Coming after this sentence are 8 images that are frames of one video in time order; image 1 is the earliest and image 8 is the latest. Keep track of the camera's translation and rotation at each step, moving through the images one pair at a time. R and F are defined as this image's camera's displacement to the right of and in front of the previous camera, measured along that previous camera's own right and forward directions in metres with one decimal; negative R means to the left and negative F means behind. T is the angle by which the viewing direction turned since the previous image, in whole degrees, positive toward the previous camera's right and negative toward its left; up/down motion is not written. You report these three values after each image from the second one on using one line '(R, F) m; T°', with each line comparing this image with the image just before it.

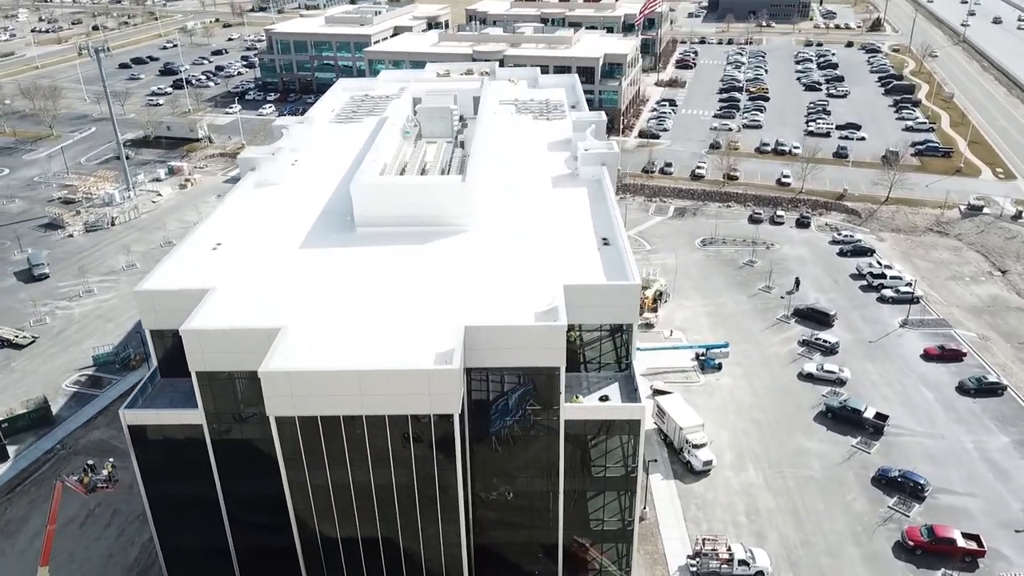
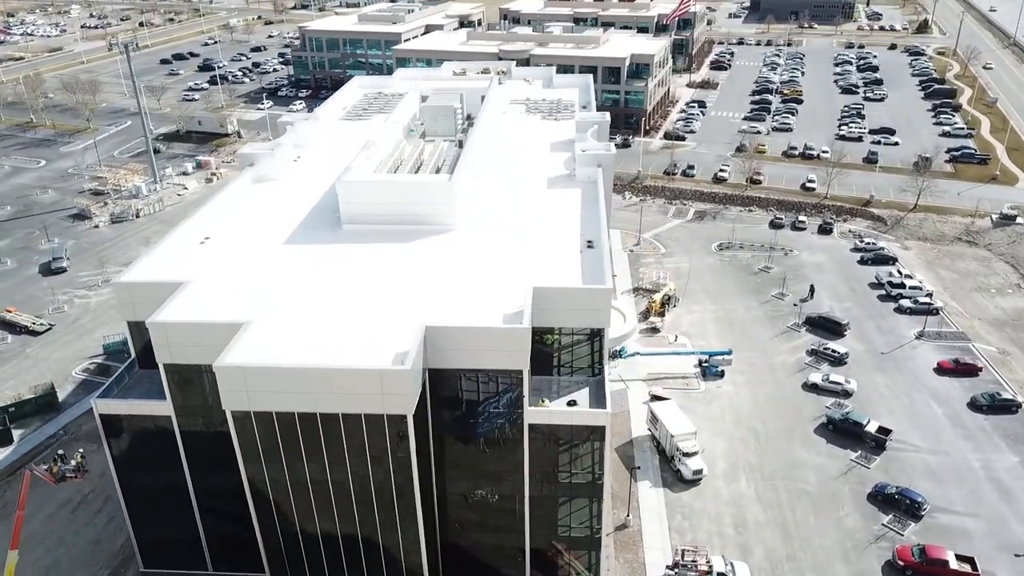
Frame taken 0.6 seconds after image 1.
(+2.7, +0.4) m; -3°
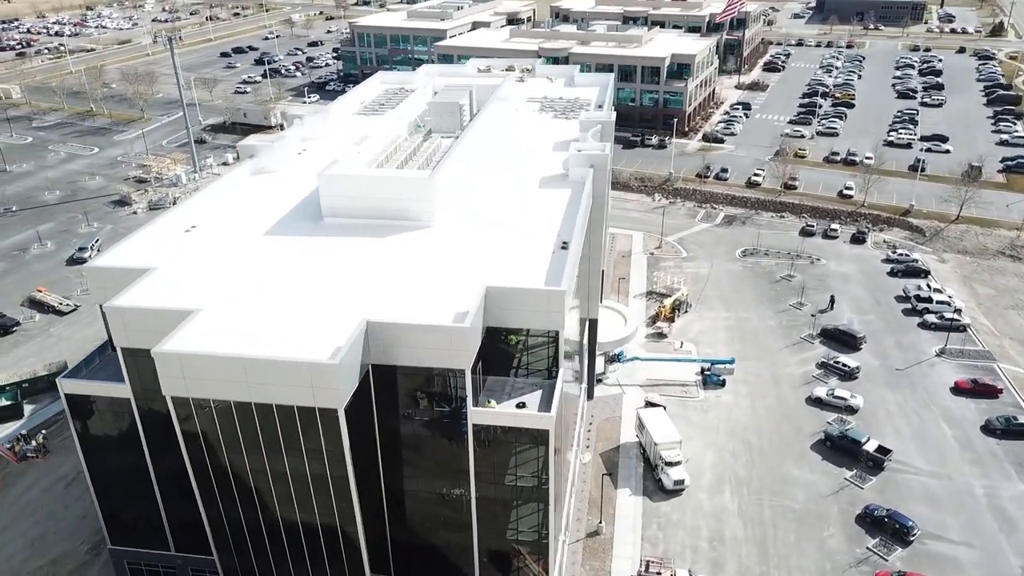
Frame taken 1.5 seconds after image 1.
(+4.0, +0.5) m; -4°
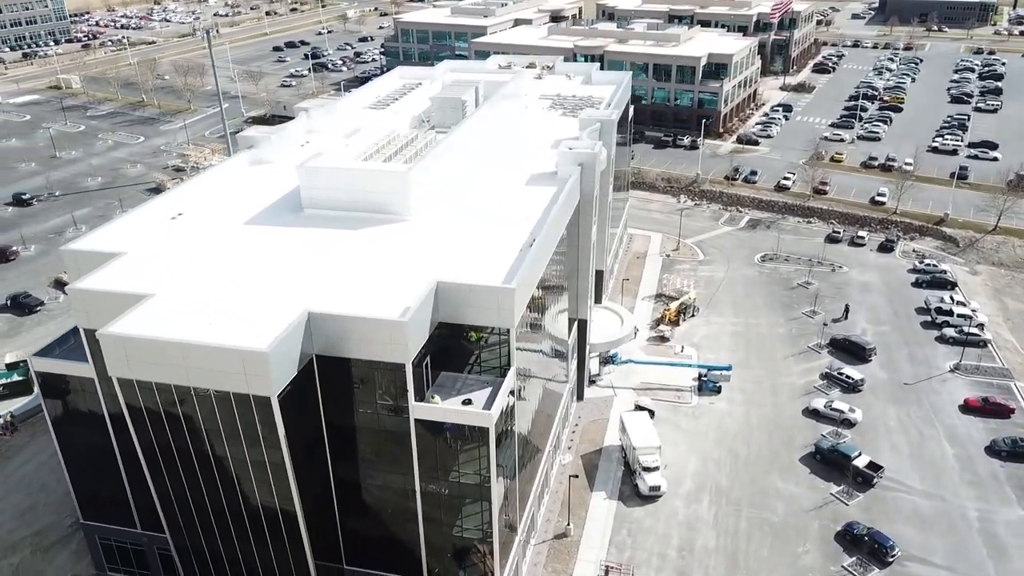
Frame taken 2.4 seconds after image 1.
(+3.9, +0.4) m; -4°
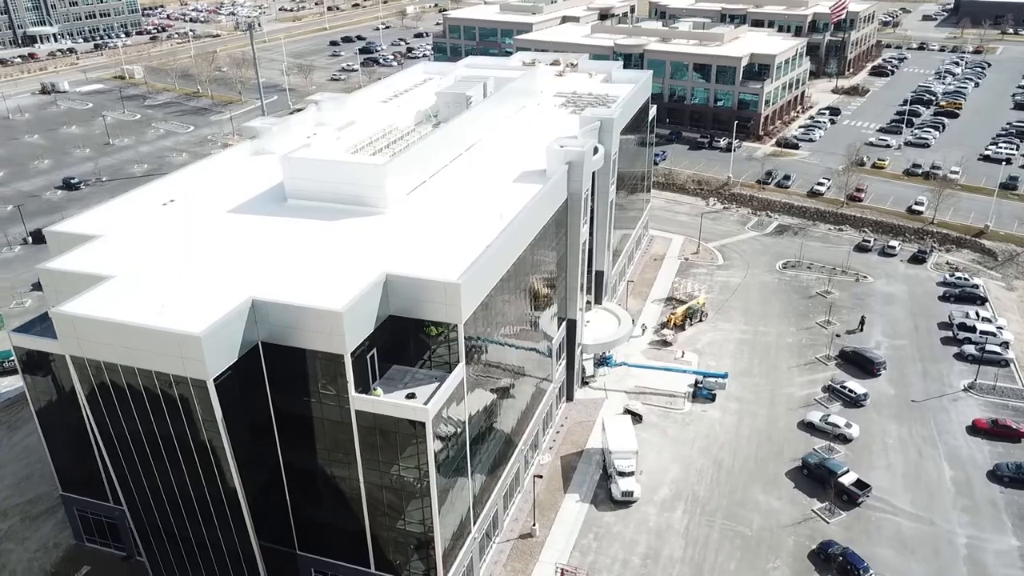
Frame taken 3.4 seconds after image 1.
(+4.2, +0.3) m; -4°
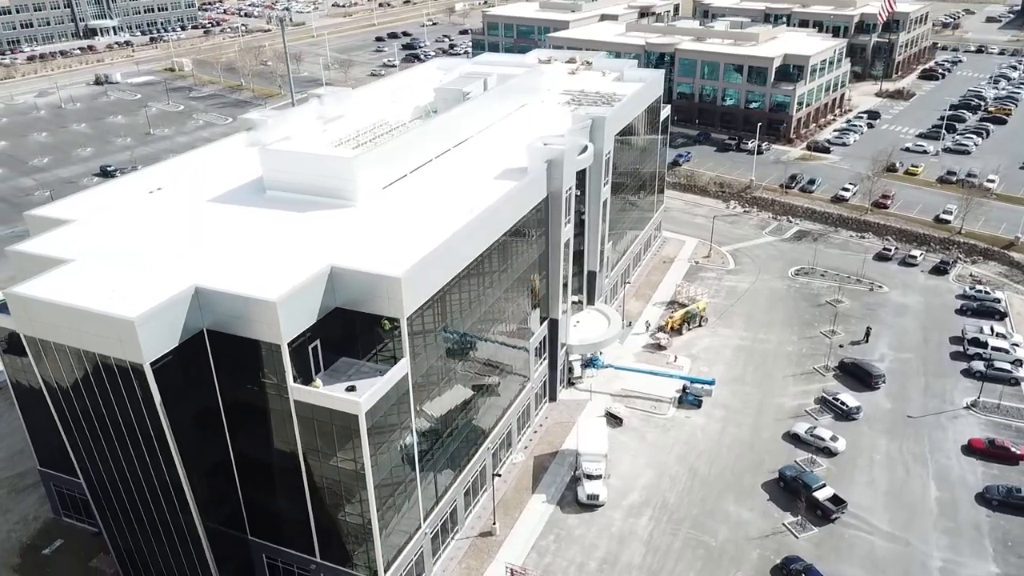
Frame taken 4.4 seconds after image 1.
(+4.1, +0.3) m; -4°
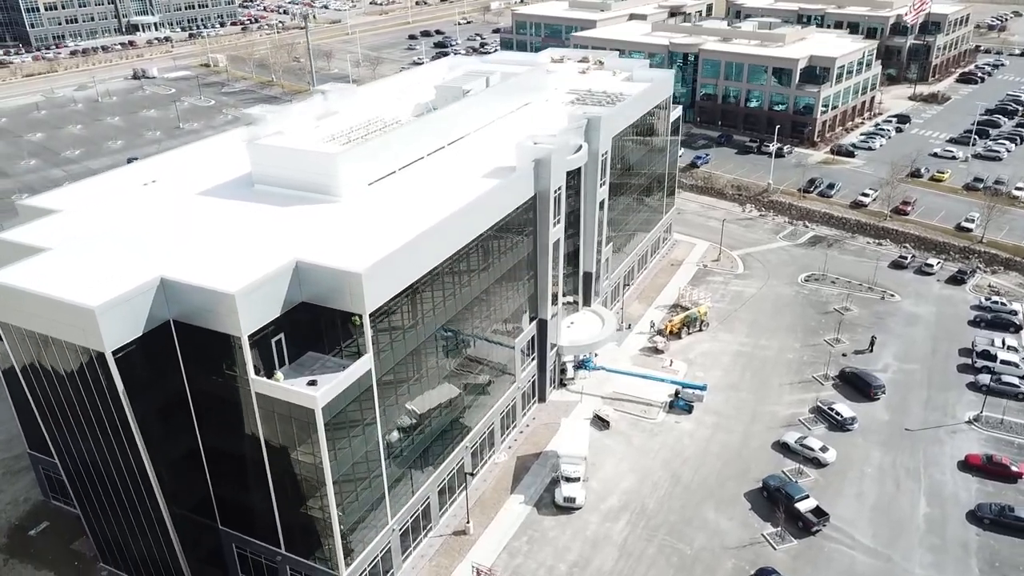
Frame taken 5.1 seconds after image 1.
(+2.8, +0.2) m; -3°
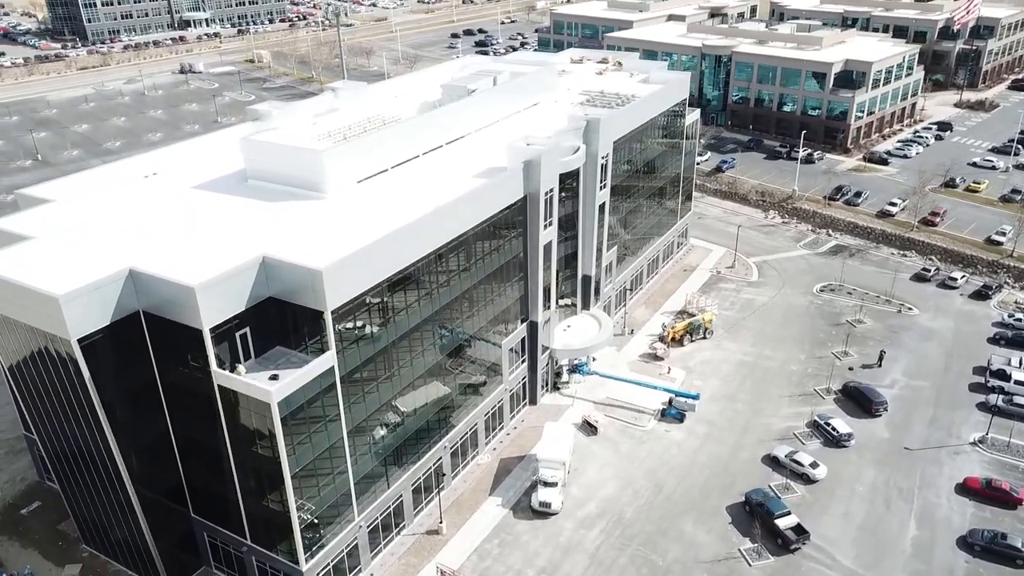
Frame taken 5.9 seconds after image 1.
(+3.2, +0.2) m; -3°
